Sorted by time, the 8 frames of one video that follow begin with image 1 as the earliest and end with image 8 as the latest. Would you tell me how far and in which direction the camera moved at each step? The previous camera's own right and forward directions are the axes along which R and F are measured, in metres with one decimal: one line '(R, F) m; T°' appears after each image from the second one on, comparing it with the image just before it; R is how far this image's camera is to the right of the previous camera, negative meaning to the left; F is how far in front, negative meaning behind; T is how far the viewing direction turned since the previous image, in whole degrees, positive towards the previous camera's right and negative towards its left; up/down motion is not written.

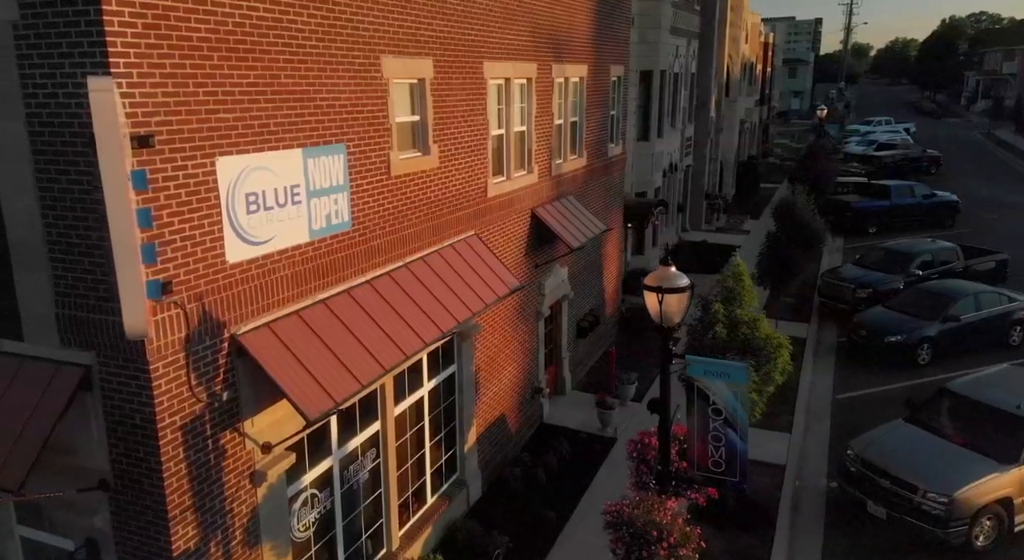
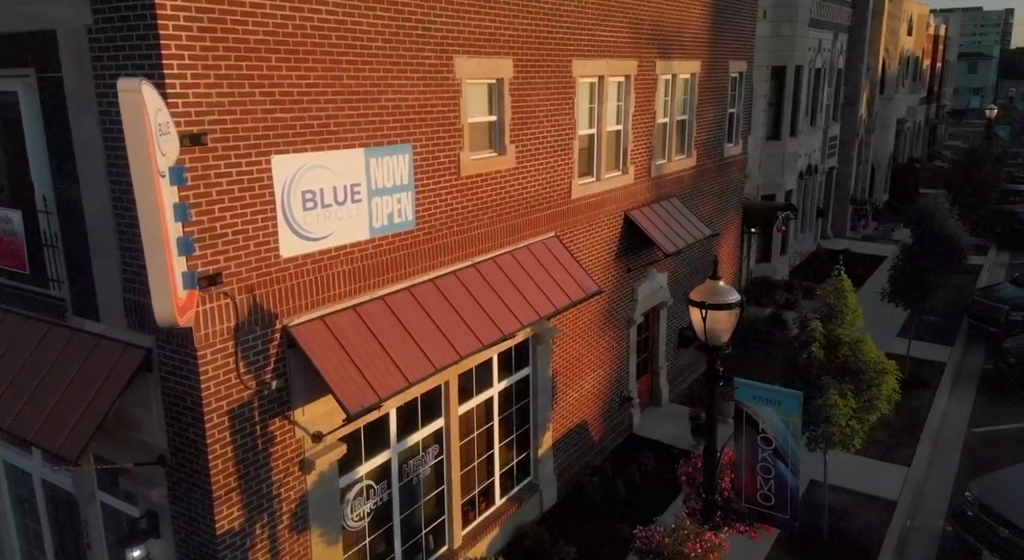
(+1.1, +0.3) m; -11°
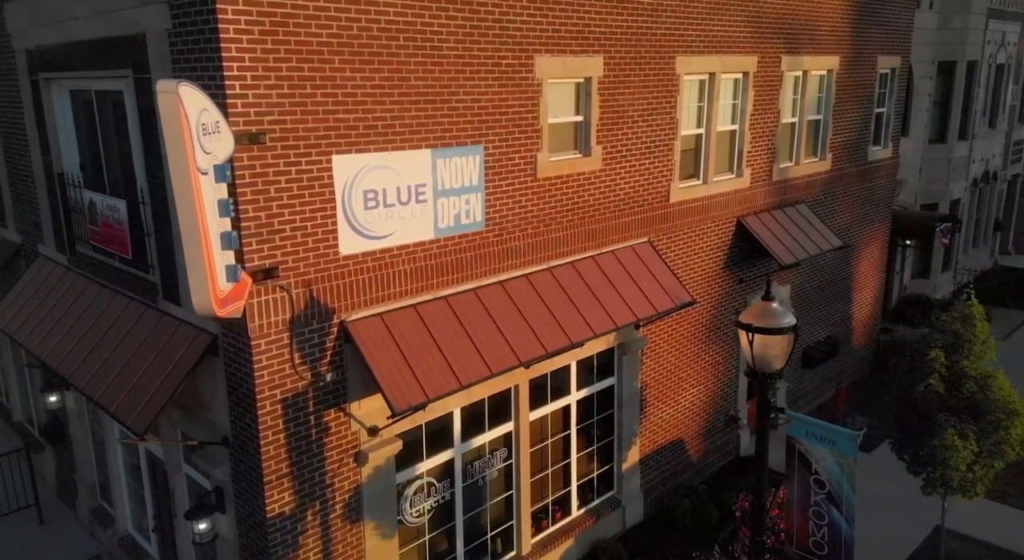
(+1.3, +0.4) m; -13°
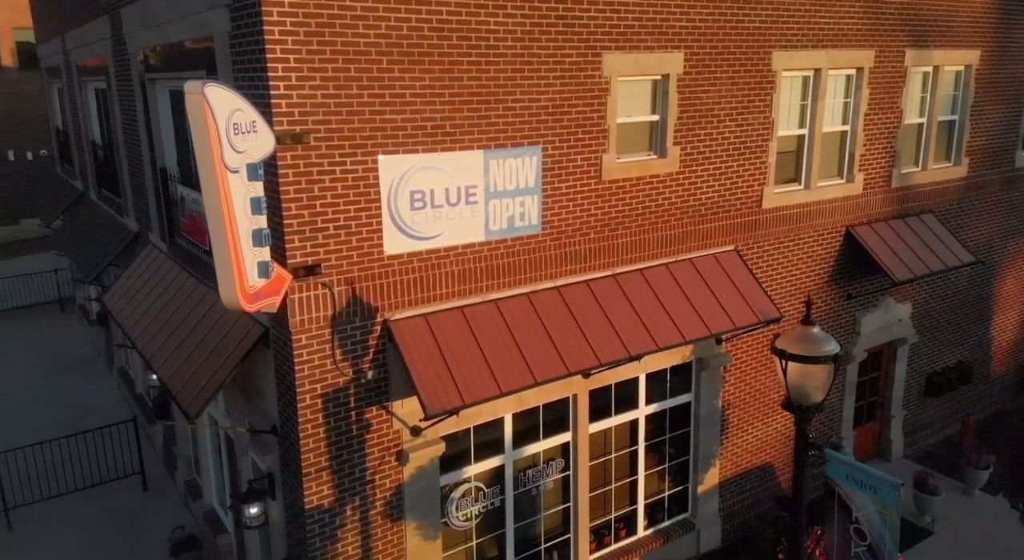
(+1.2, +0.4) m; -11°
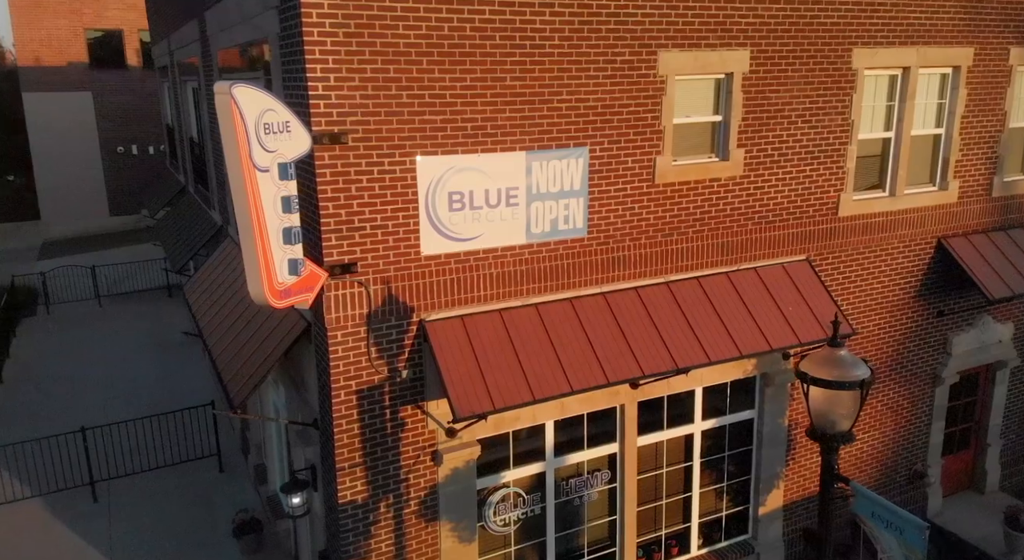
(+0.8, +0.2) m; -8°
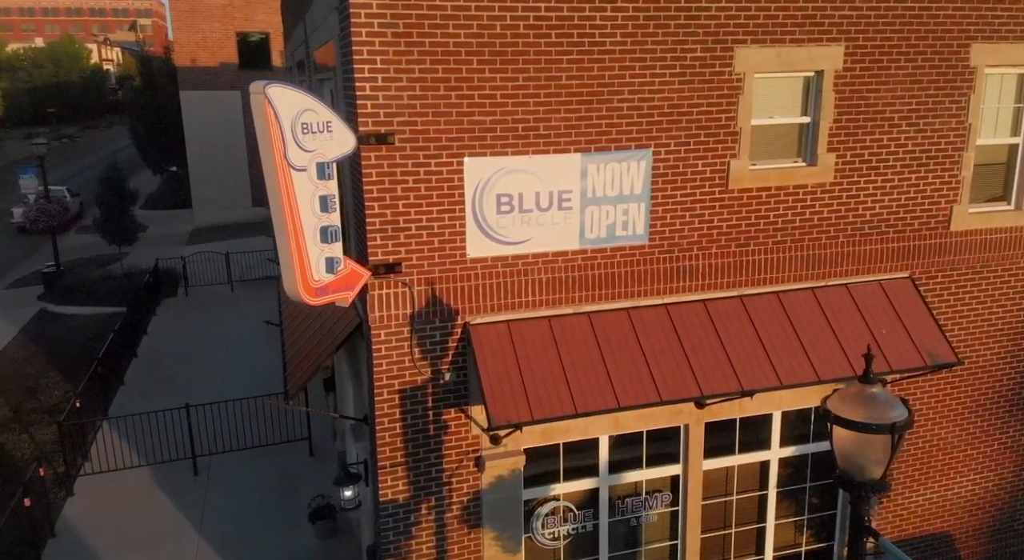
(+1.1, +0.4) m; -11°
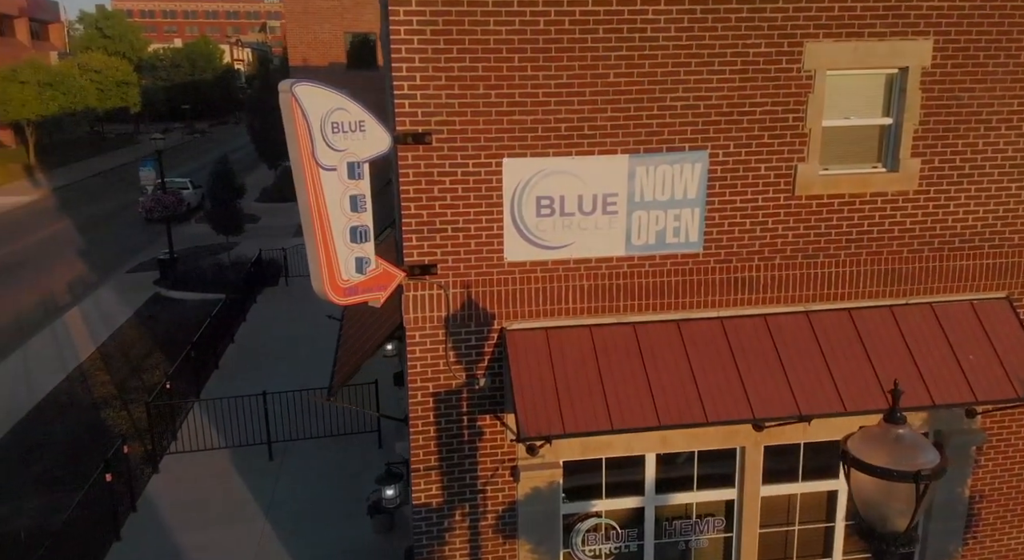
(+0.8, +0.3) m; -9°
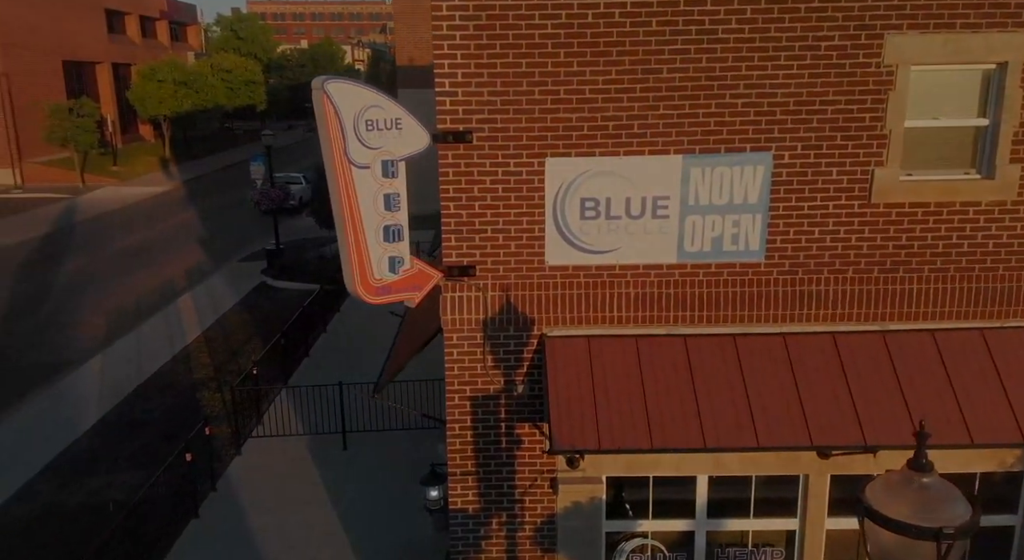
(+0.7, +0.3) m; -9°
